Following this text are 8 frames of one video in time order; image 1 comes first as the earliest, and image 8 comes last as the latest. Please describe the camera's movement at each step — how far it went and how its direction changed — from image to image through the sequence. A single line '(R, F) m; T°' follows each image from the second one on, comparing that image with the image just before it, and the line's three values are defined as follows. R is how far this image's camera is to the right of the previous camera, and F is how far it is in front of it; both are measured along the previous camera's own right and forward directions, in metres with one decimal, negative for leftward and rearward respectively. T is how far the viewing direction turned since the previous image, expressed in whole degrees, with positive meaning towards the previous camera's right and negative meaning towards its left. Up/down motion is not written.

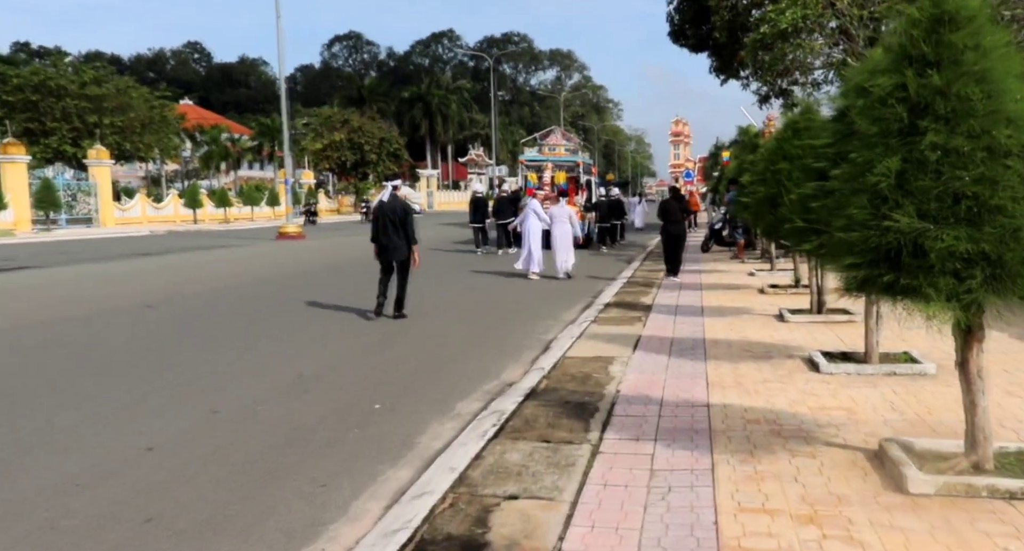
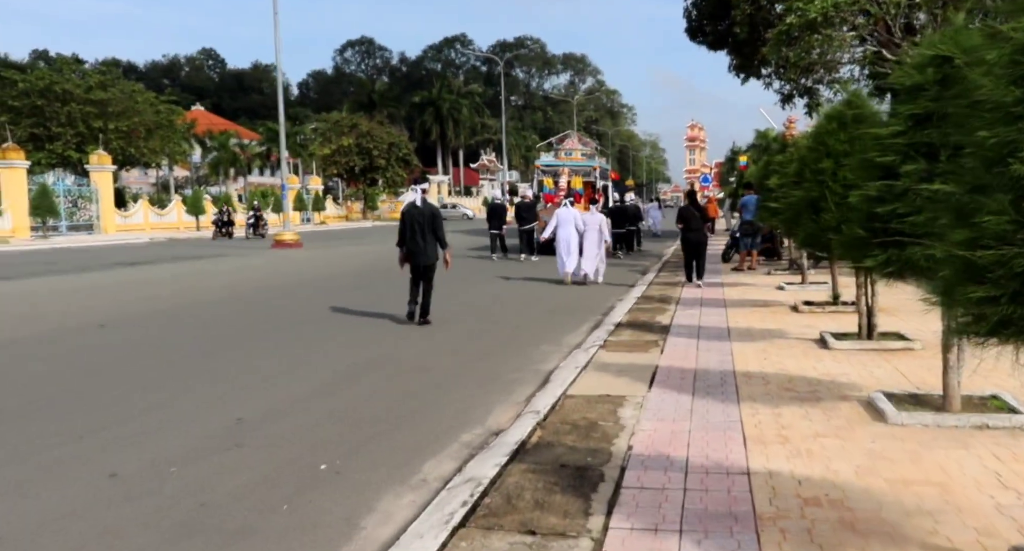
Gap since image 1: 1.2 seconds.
(+0.2, +1.4) m; -1°
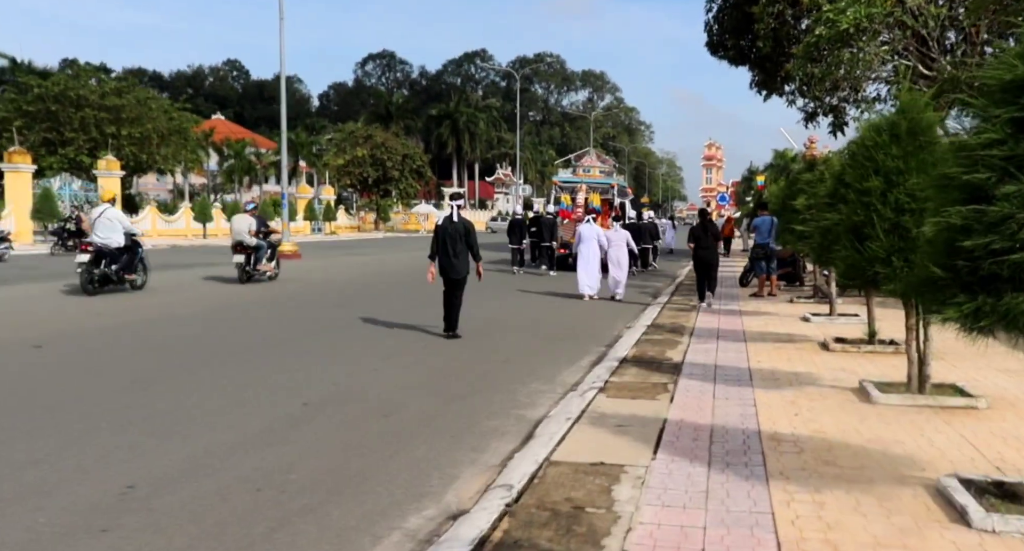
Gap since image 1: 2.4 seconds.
(+0.2, +1.3) m; -1°
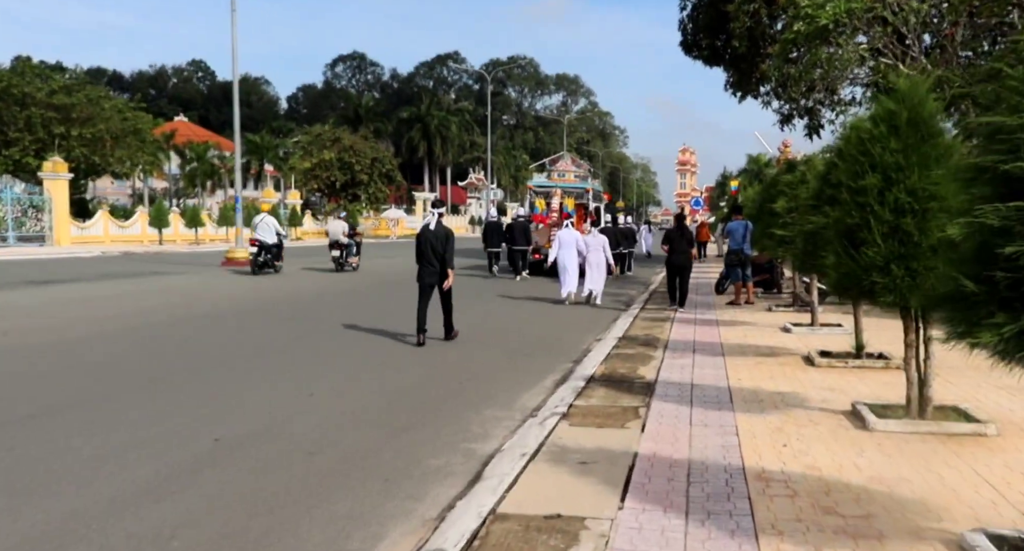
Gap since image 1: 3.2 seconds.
(+0.2, +0.9) m; +2°
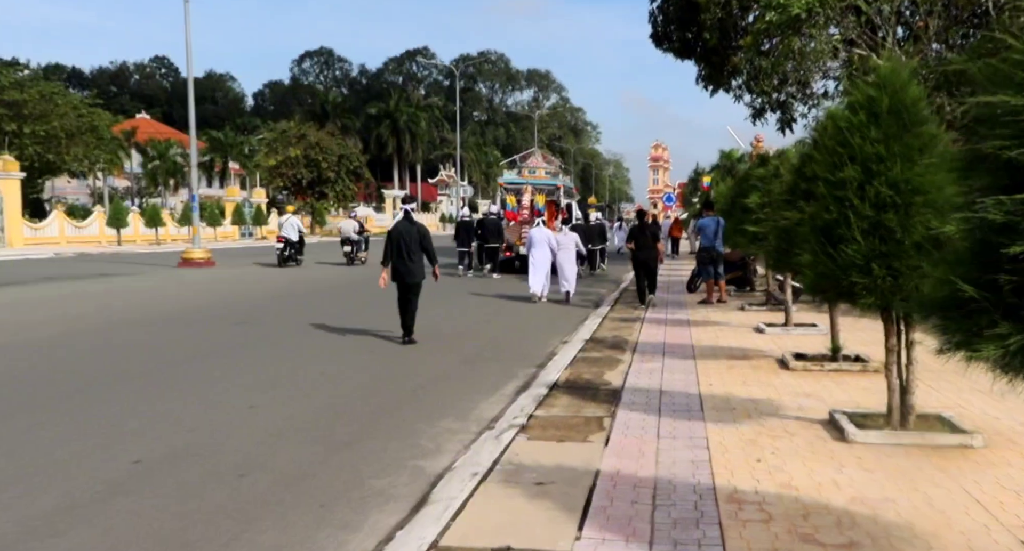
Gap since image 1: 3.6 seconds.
(+0.2, +0.5) m; +2°
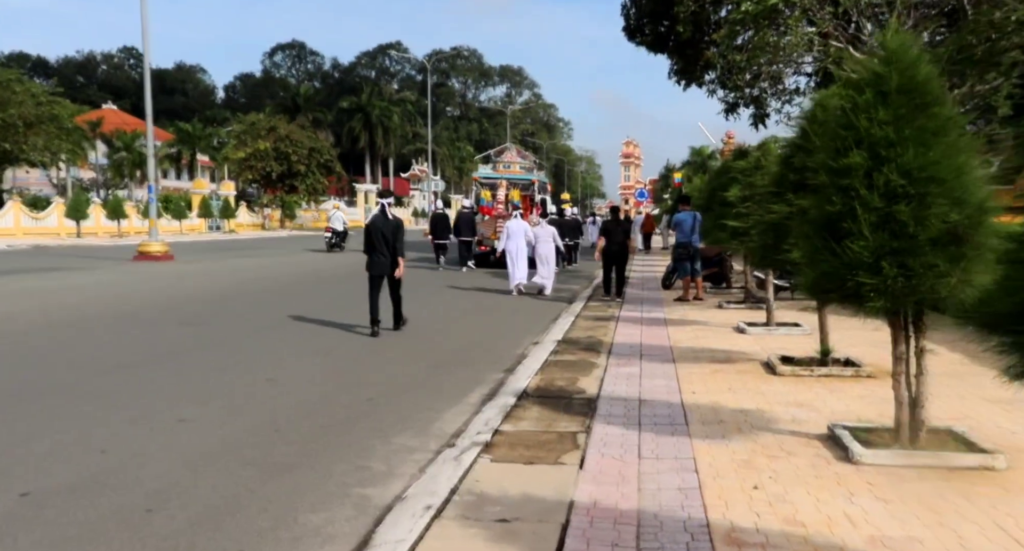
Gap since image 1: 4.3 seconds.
(+0.1, +0.7) m; +2°
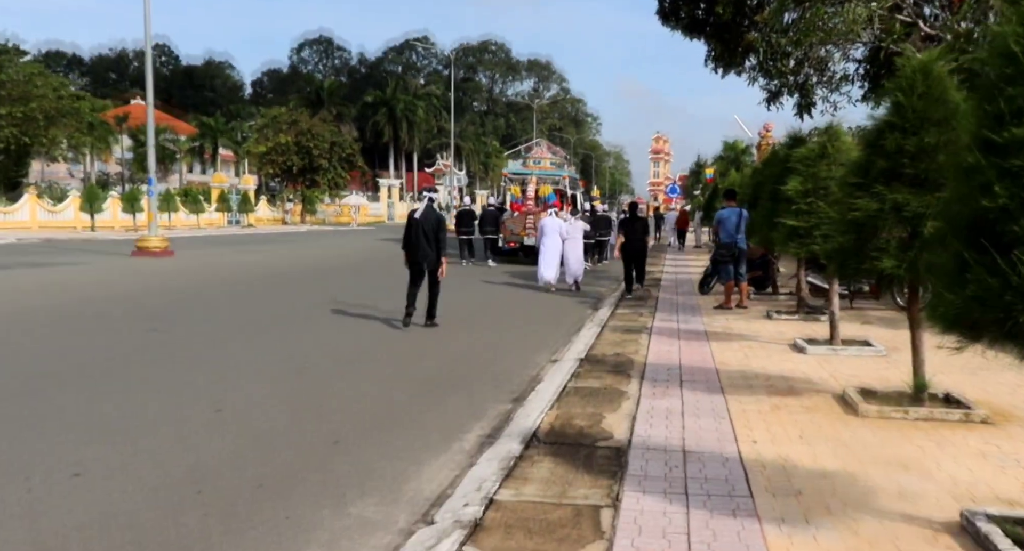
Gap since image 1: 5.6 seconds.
(+0.1, +1.7) m; -2°
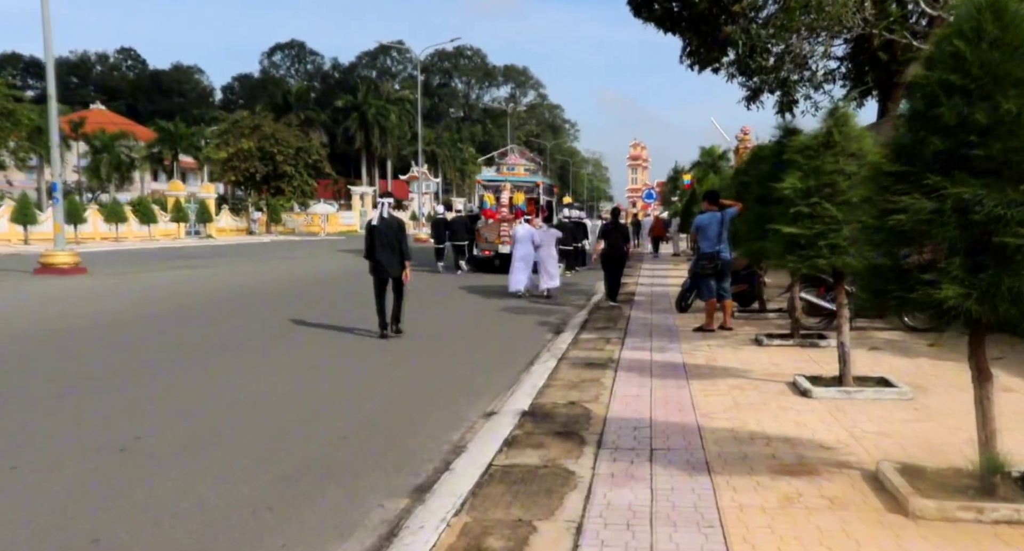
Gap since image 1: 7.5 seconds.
(+0.5, +2.1) m; +1°
